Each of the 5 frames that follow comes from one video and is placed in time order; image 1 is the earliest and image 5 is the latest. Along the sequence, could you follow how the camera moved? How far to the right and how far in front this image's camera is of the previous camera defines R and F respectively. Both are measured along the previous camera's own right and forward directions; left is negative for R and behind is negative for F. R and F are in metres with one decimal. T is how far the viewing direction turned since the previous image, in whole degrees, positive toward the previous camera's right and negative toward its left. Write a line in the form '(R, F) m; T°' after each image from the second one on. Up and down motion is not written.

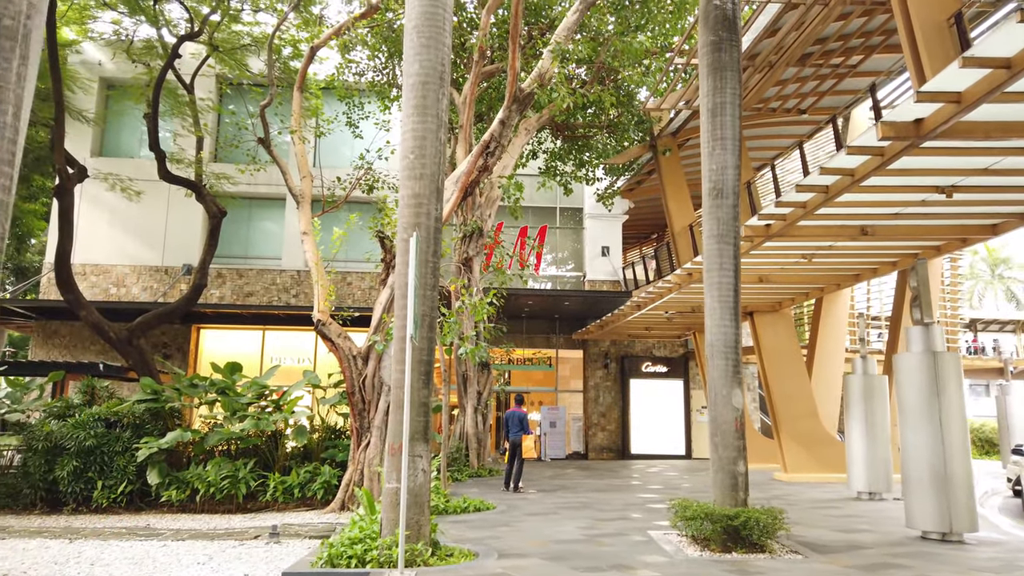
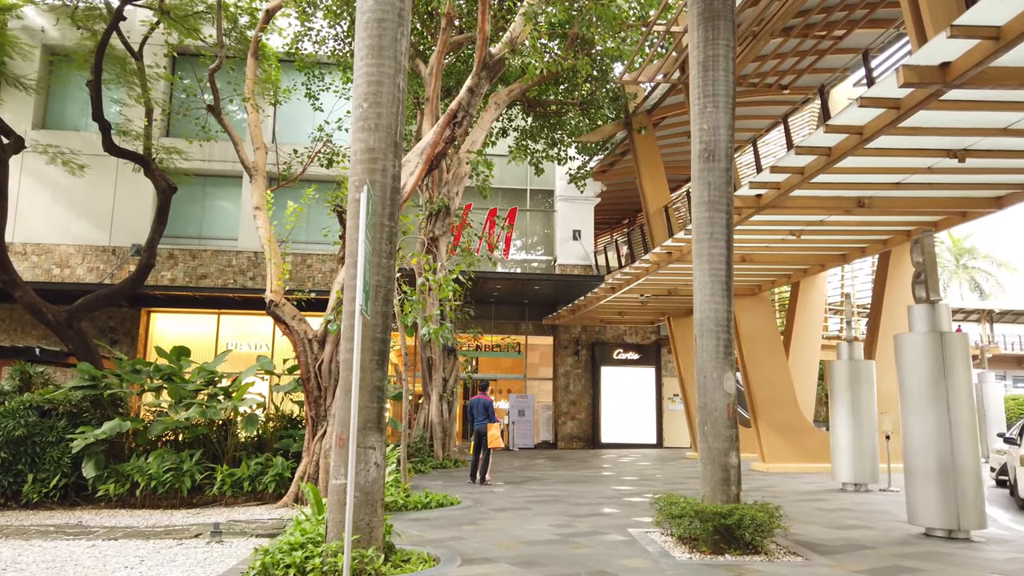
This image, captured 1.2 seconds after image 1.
(0.0, +0.8) m; +2°
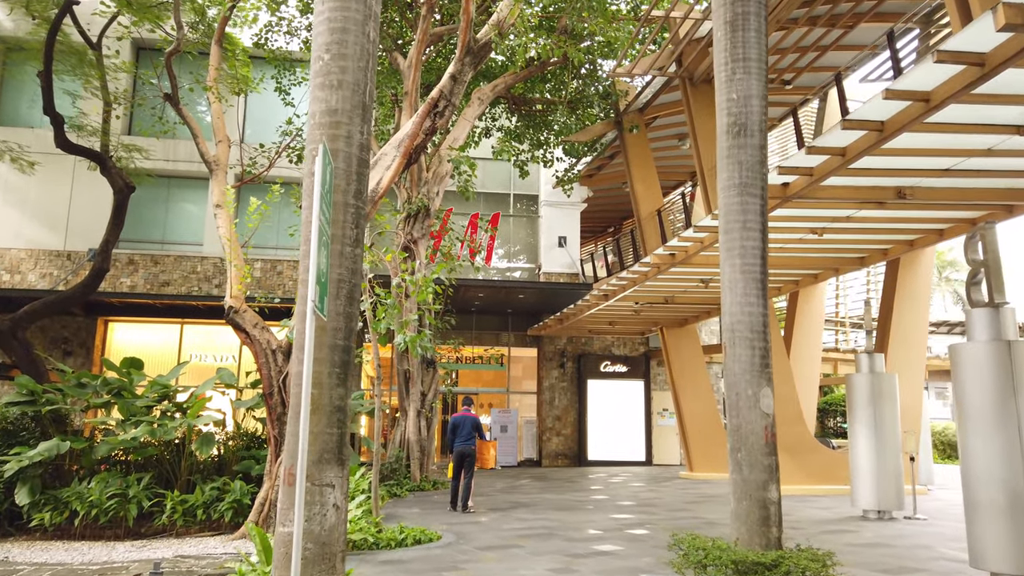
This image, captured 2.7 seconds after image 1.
(-0.1, +1.1) m; +2°
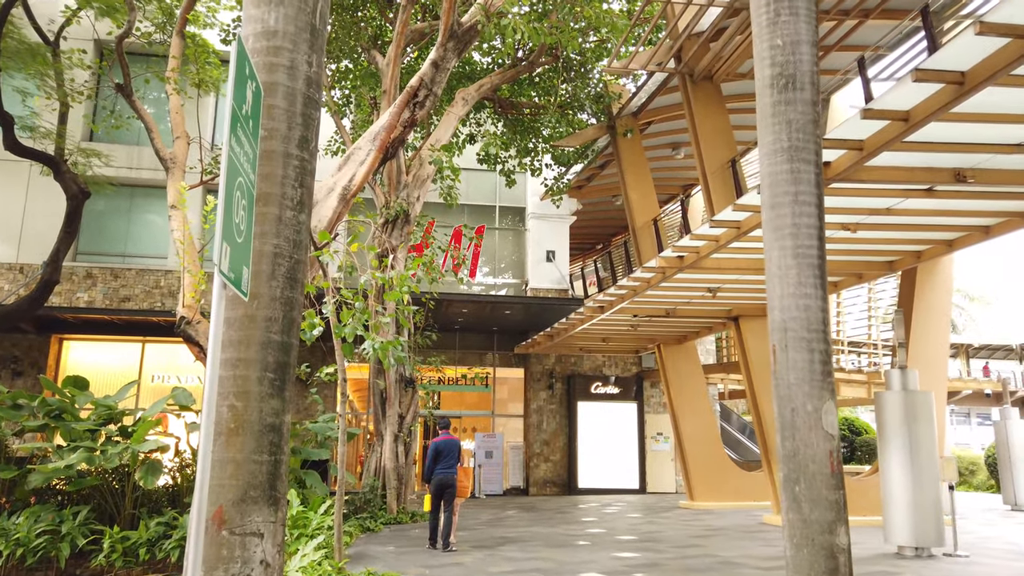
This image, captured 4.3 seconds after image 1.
(-0.1, +1.1) m; +1°
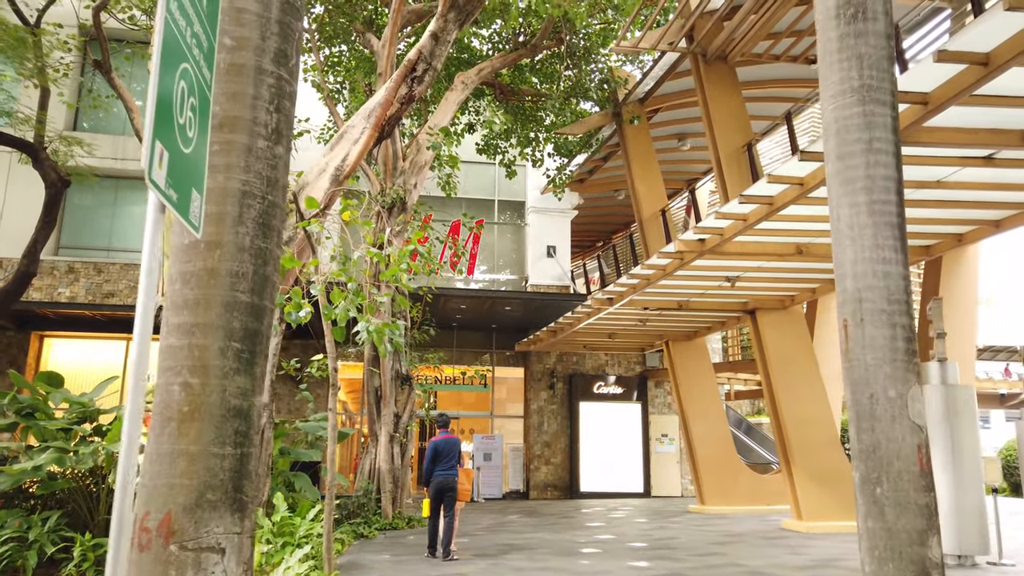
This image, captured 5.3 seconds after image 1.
(-0.1, +0.7) m; 0°
